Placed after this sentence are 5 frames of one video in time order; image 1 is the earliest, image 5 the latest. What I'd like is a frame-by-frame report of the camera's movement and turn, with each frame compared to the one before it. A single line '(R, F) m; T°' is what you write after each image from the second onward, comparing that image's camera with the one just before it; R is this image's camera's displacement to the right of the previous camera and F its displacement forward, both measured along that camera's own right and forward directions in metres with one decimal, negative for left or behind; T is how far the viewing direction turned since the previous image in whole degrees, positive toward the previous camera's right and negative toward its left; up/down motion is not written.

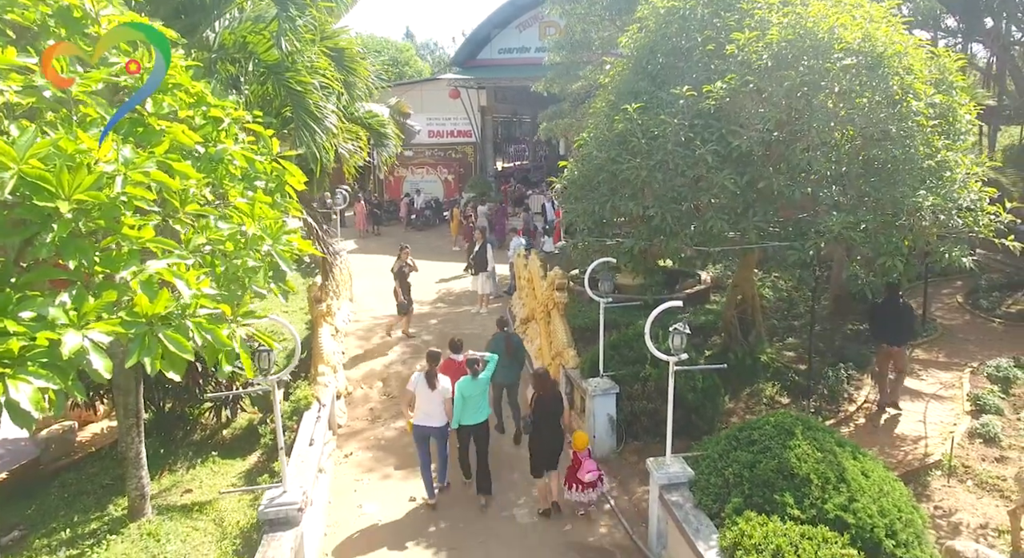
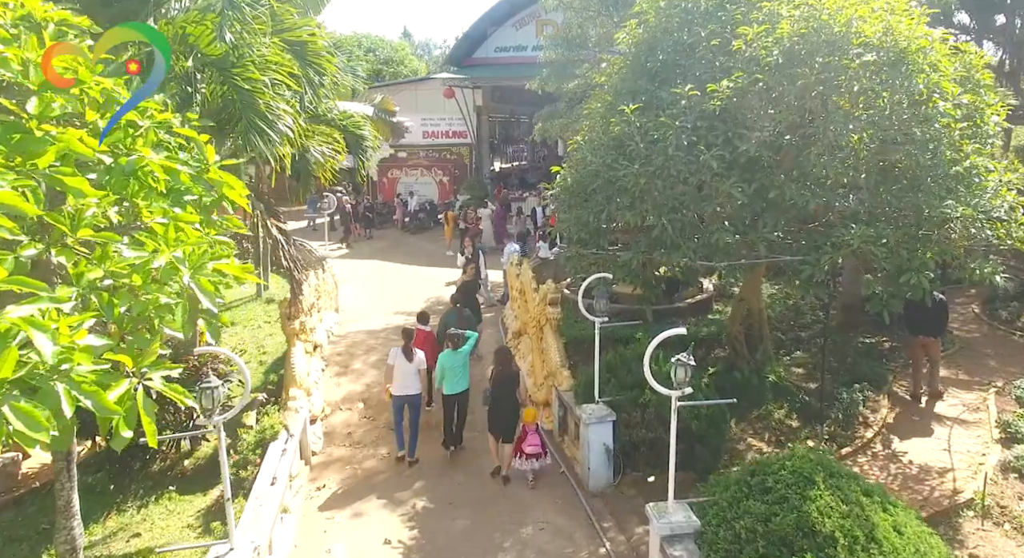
(+0.1, +0.6) m; 0°
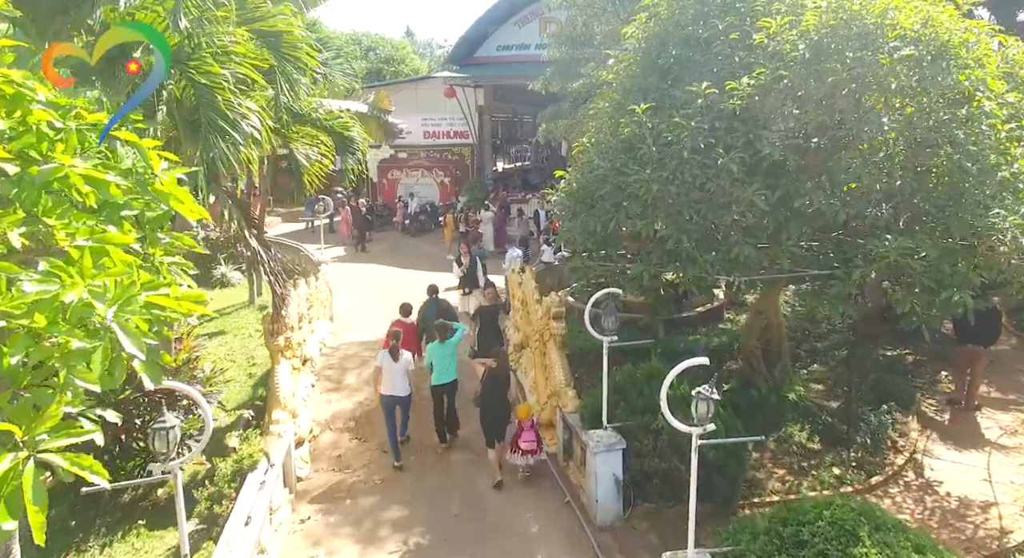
(0.0, +0.5) m; 0°
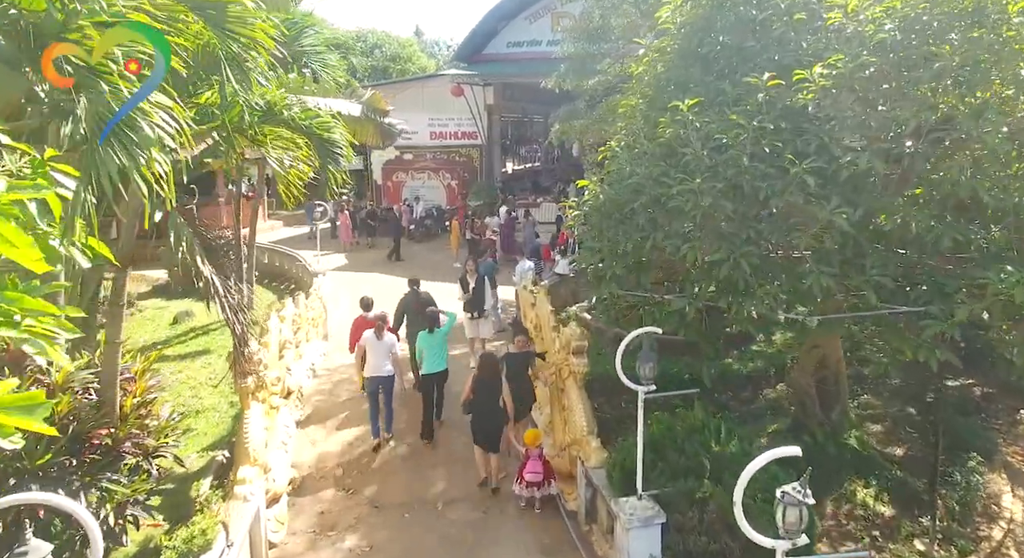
(0.0, +1.0) m; -1°
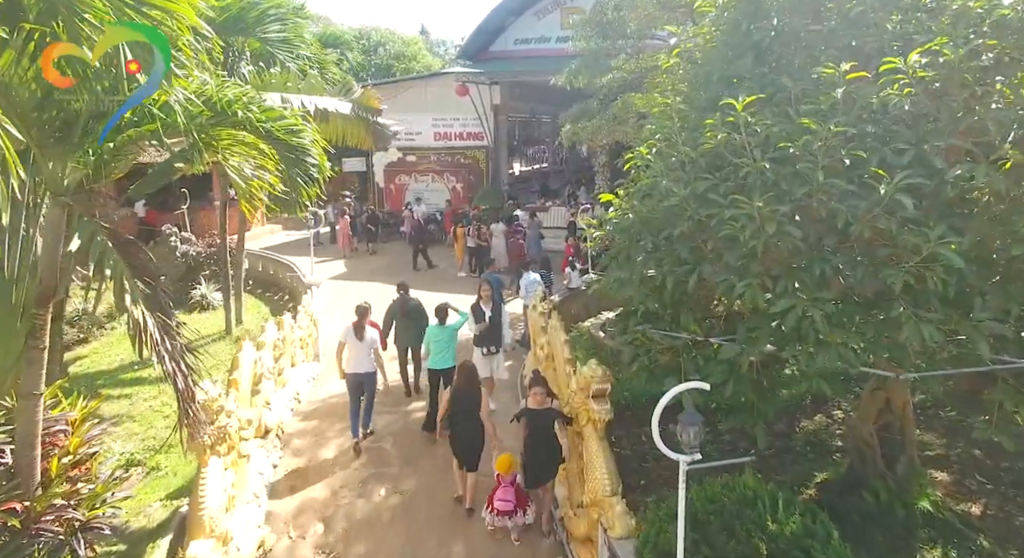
(0.0, +0.9) m; -1°
